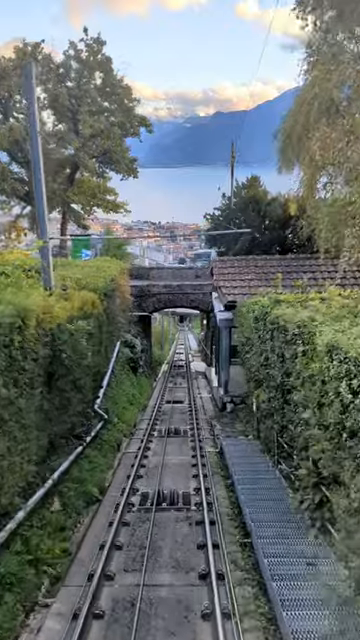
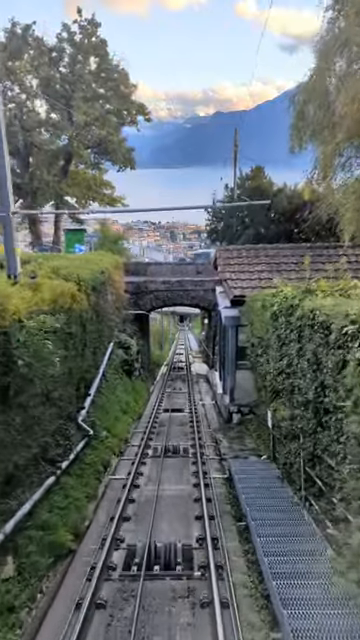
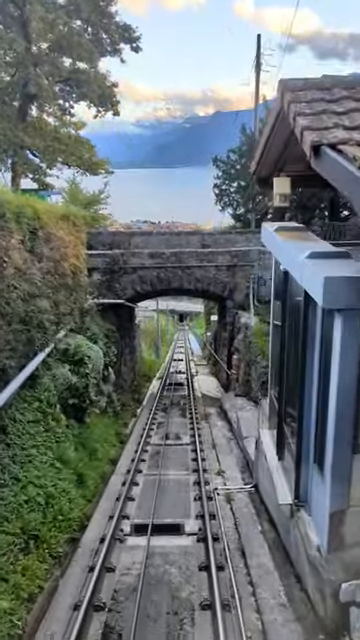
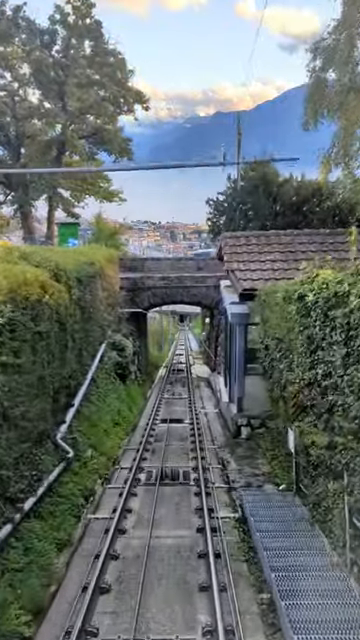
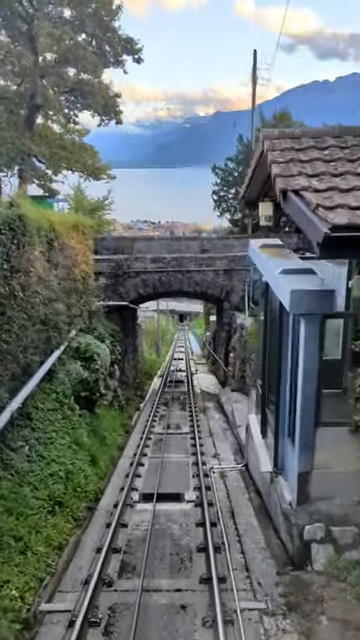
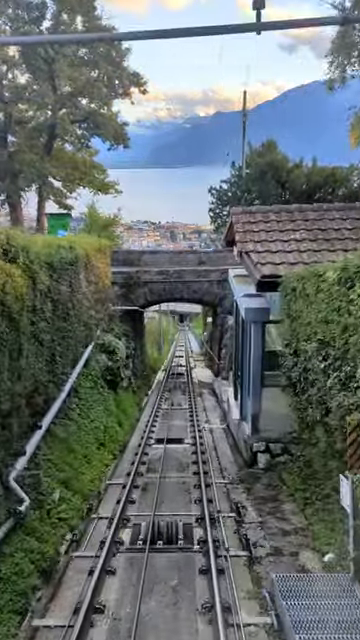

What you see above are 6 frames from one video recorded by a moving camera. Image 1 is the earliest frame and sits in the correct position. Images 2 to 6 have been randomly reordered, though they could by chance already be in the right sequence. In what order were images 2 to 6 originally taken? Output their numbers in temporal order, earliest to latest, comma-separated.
2, 4, 6, 5, 3
